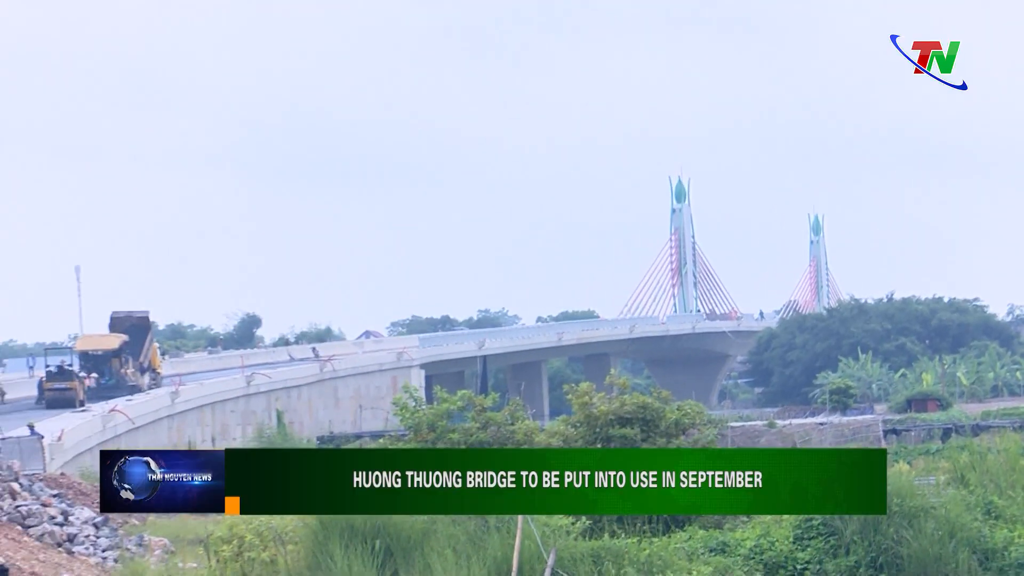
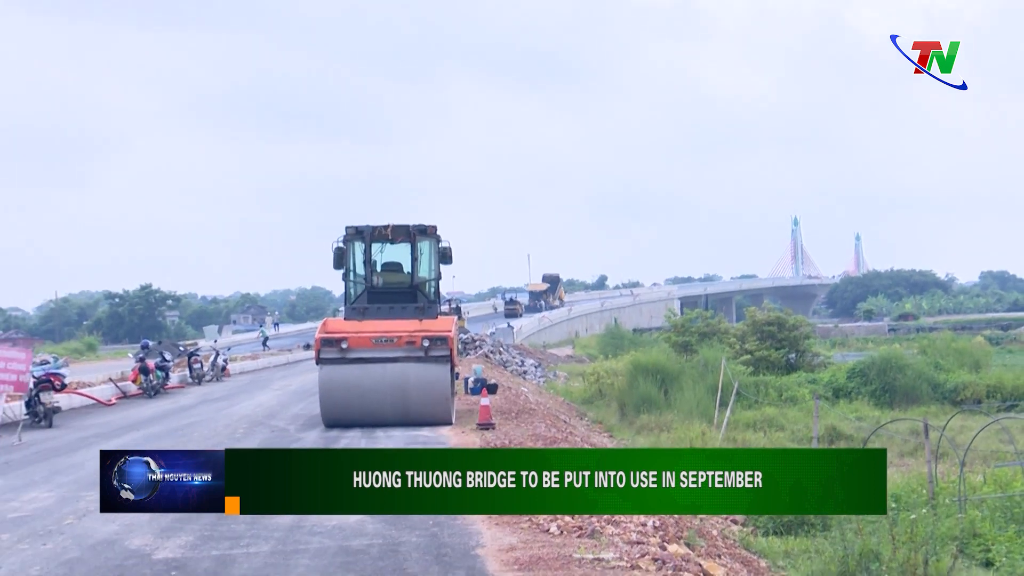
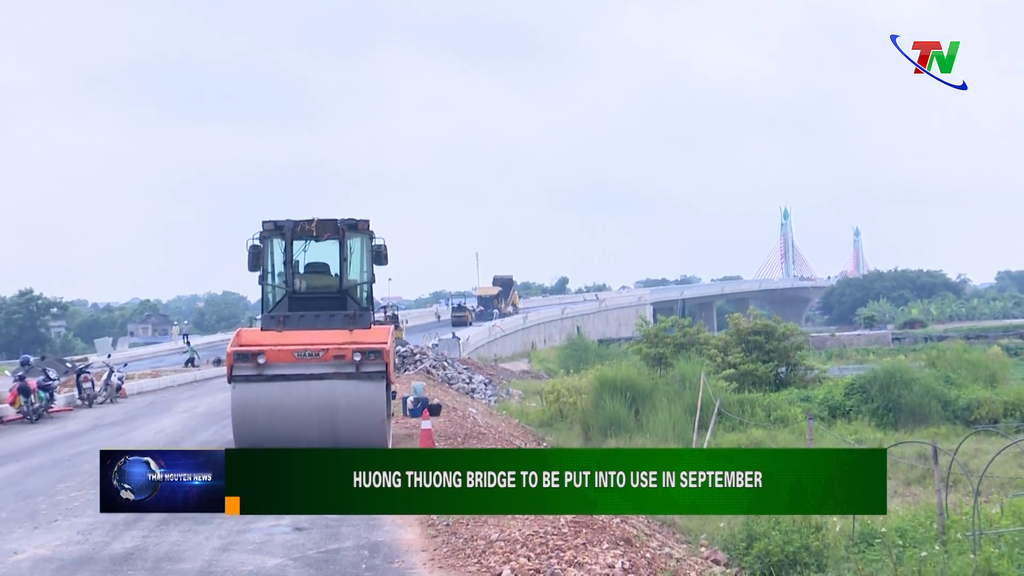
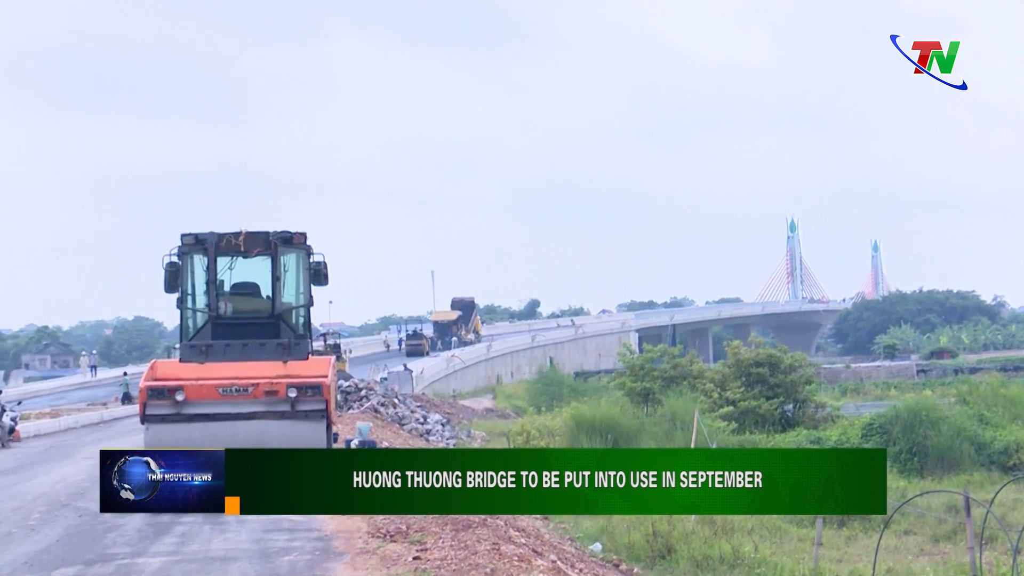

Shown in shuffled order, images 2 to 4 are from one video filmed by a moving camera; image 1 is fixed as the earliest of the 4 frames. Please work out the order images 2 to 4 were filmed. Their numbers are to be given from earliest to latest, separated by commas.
4, 3, 2
